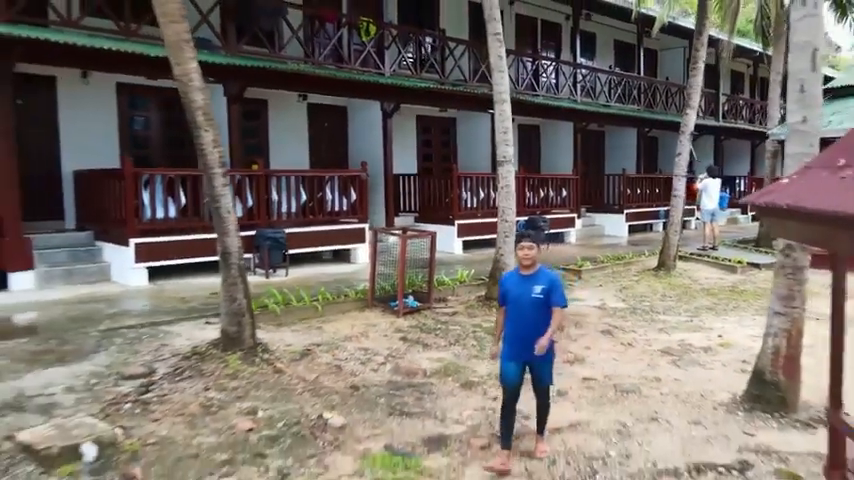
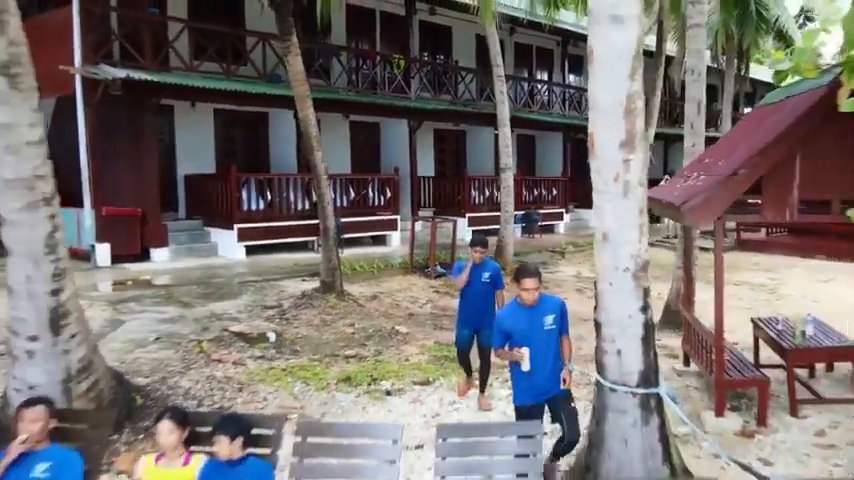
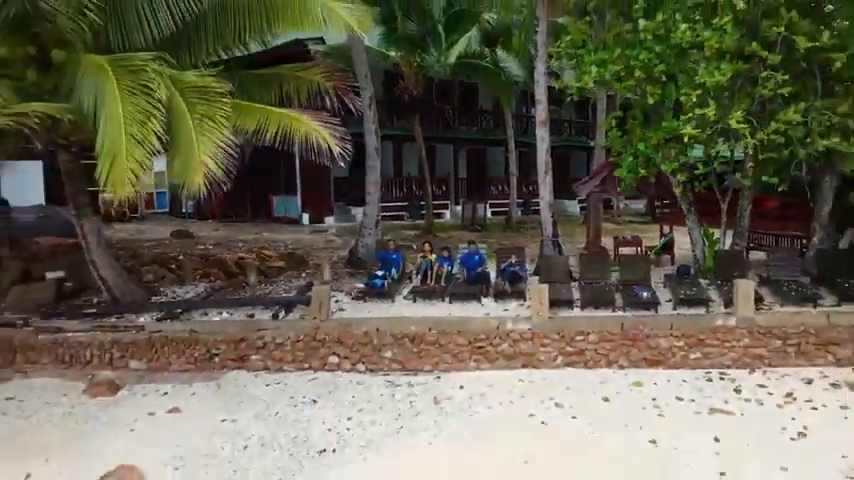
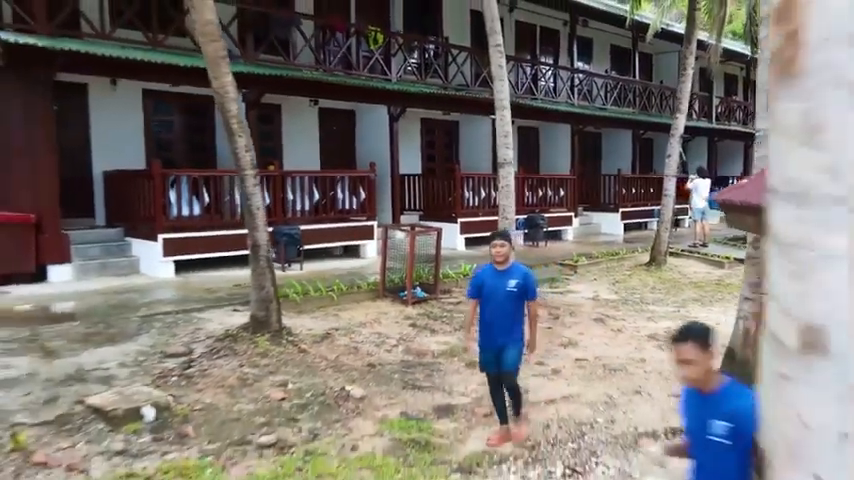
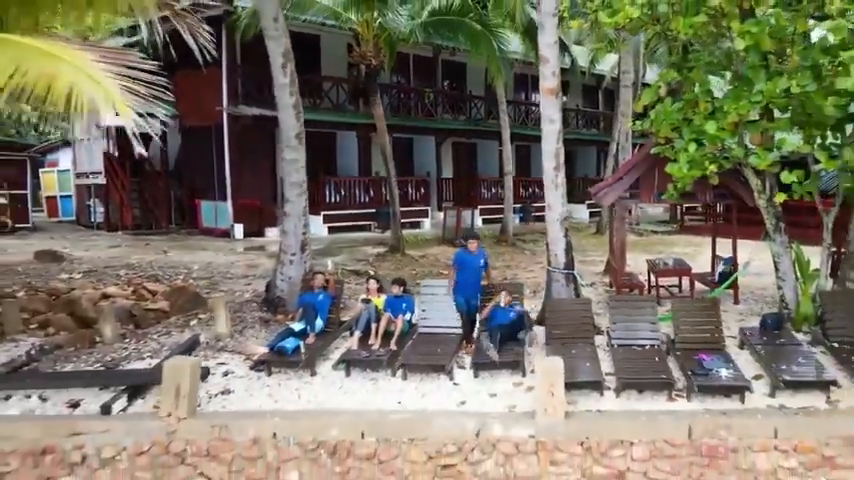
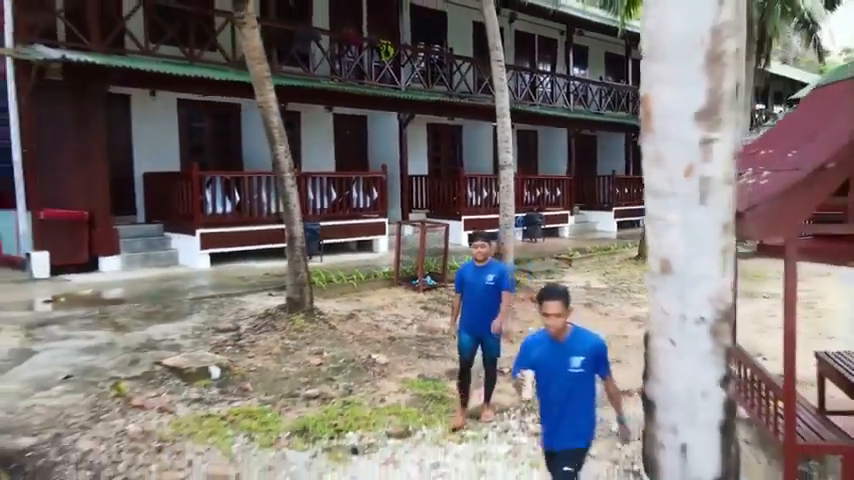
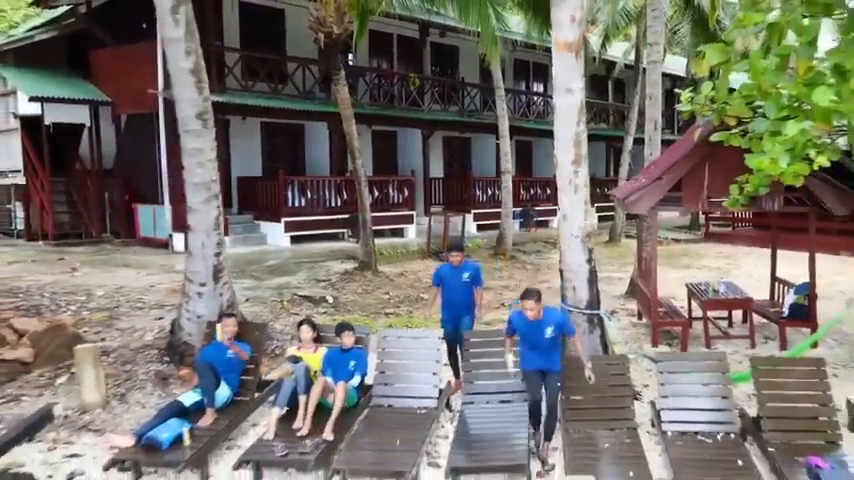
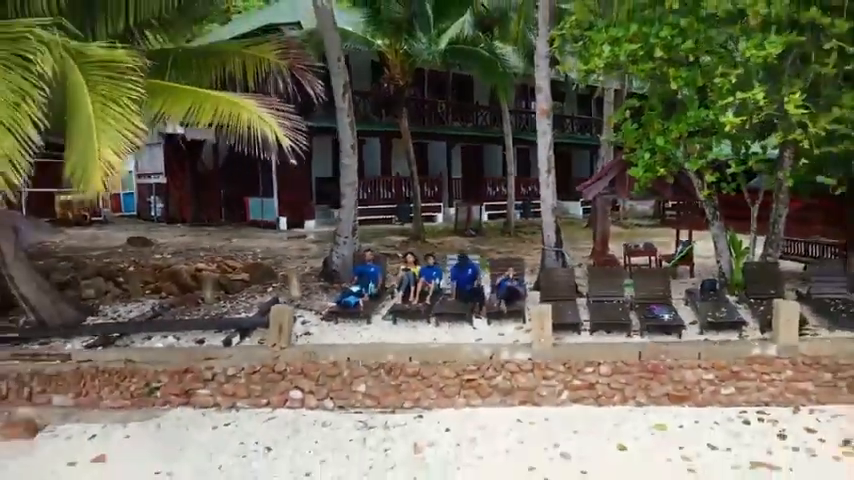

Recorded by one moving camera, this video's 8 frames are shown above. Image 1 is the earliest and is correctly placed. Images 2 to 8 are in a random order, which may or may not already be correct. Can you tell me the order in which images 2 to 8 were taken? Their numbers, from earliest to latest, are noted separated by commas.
4, 6, 2, 7, 5, 8, 3
